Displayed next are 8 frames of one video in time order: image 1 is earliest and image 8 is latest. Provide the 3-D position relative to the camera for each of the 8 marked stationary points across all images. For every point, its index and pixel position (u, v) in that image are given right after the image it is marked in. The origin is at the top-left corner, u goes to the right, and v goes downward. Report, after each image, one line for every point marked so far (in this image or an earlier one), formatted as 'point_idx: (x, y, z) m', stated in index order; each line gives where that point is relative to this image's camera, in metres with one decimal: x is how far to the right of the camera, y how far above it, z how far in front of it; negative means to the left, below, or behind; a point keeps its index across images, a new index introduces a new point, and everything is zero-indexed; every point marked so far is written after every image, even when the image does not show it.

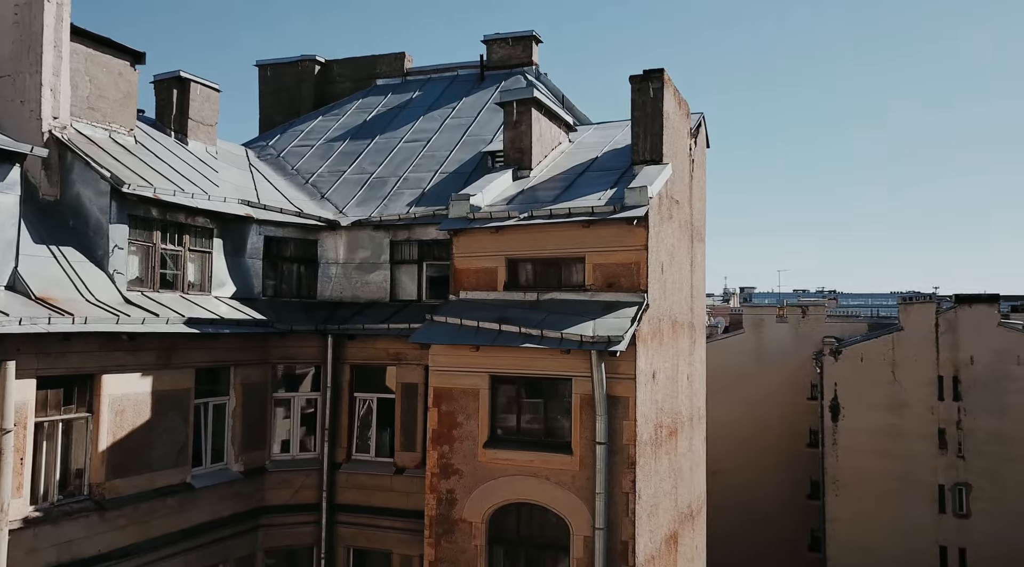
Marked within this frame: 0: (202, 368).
0: (-5.8, -1.6, +17.5) m
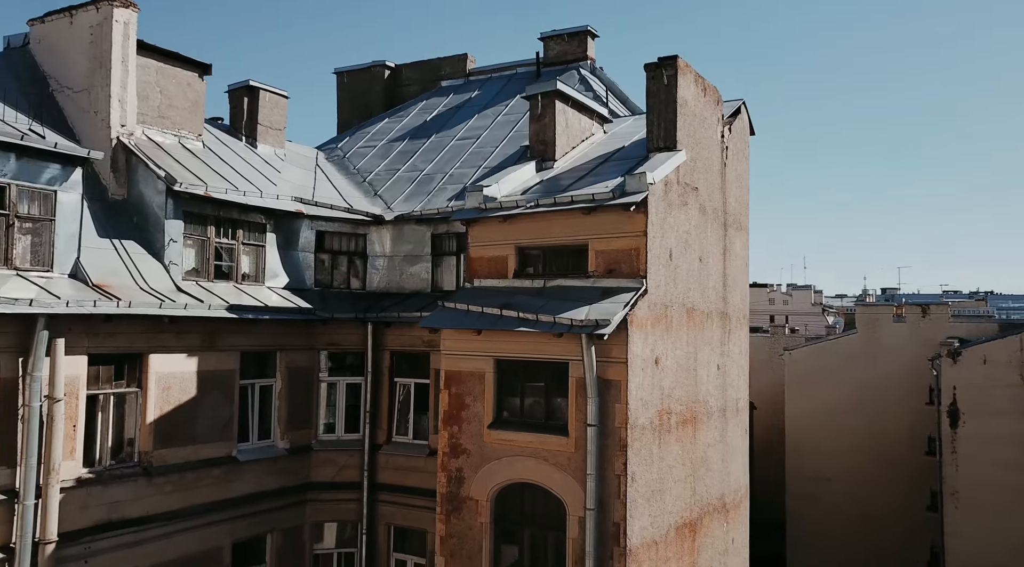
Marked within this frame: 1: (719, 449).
0: (-5.4, -1.4, +19.0) m
1: (+4.3, -3.5, +19.8) m
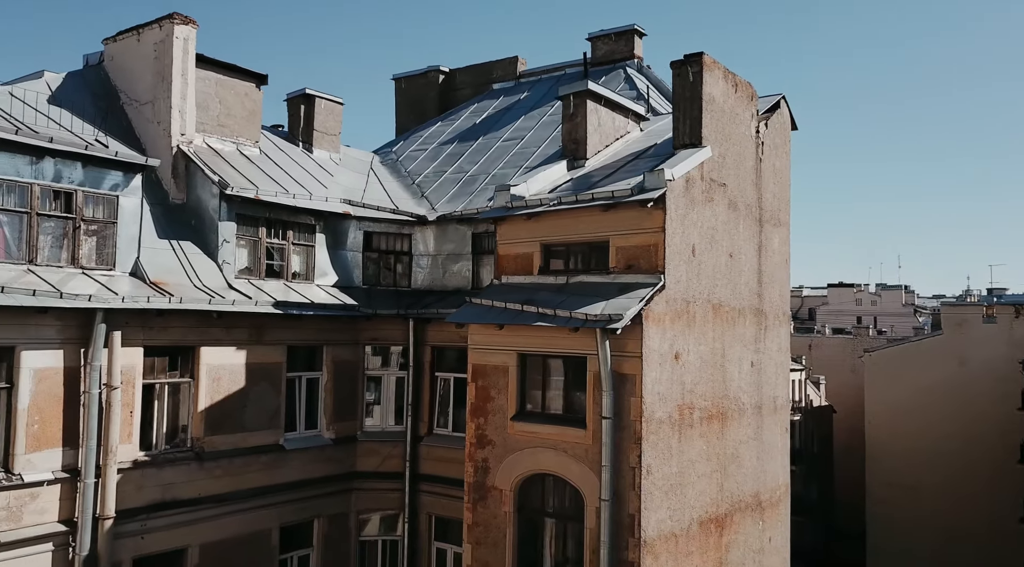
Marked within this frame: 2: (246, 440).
0: (-4.7, -1.3, +20.1) m
1: (+5.0, -3.5, +19.8) m
2: (-5.4, -3.2, +19.1) m
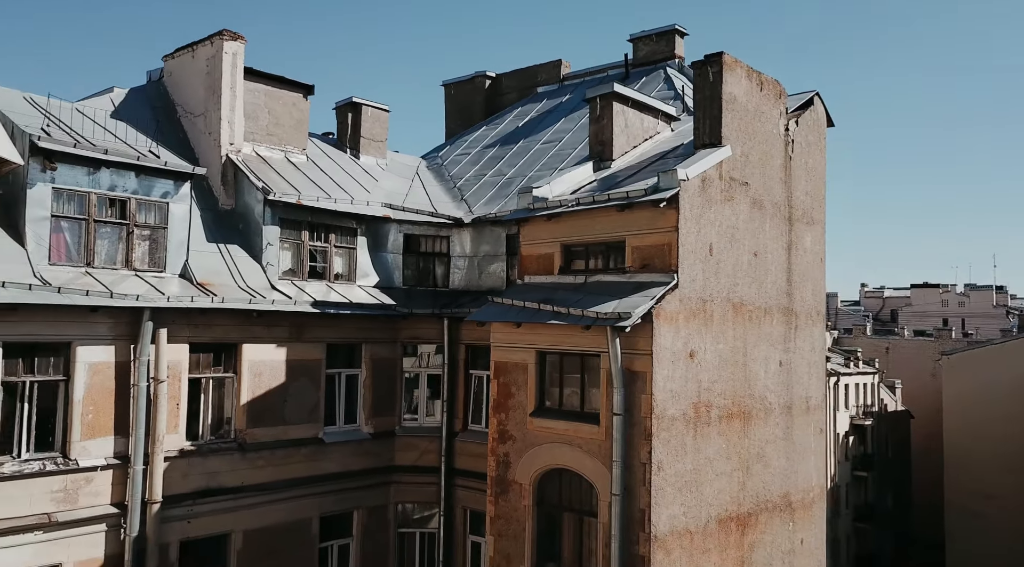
0: (-4.0, -1.3, +21.0) m
1: (+5.6, -3.4, +19.7) m
2: (-4.8, -3.2, +20.1) m
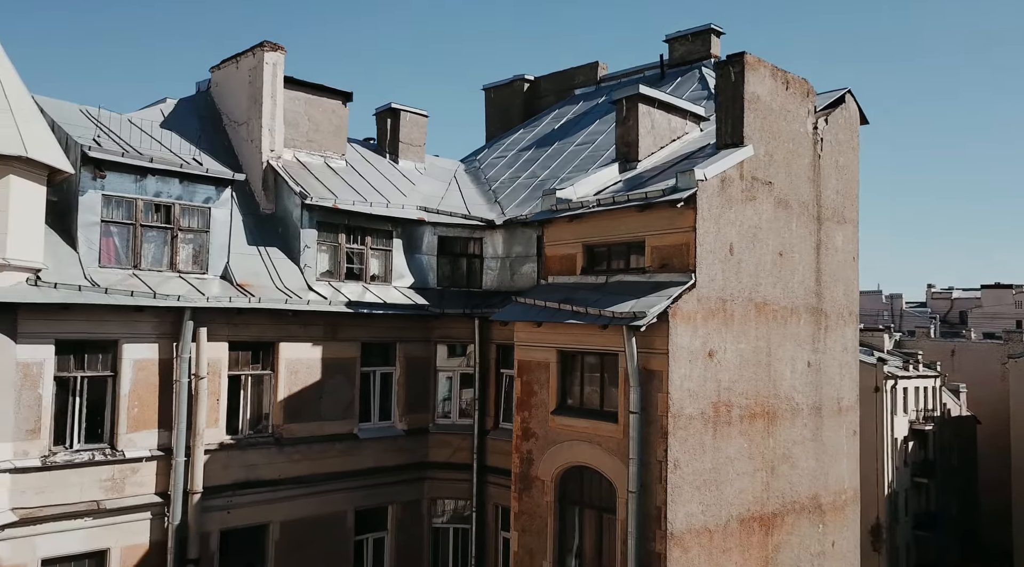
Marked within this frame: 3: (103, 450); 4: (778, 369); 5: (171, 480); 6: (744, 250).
0: (-3.3, -1.4, +21.6) m
1: (+6.2, -3.4, +19.6) m
2: (-4.2, -3.2, +20.8) m
3: (-7.8, -3.2, +18.0) m
4: (+5.4, -1.7, +18.8) m
5: (-6.7, -3.9, +18.6) m
6: (+4.4, +0.6, +17.9) m
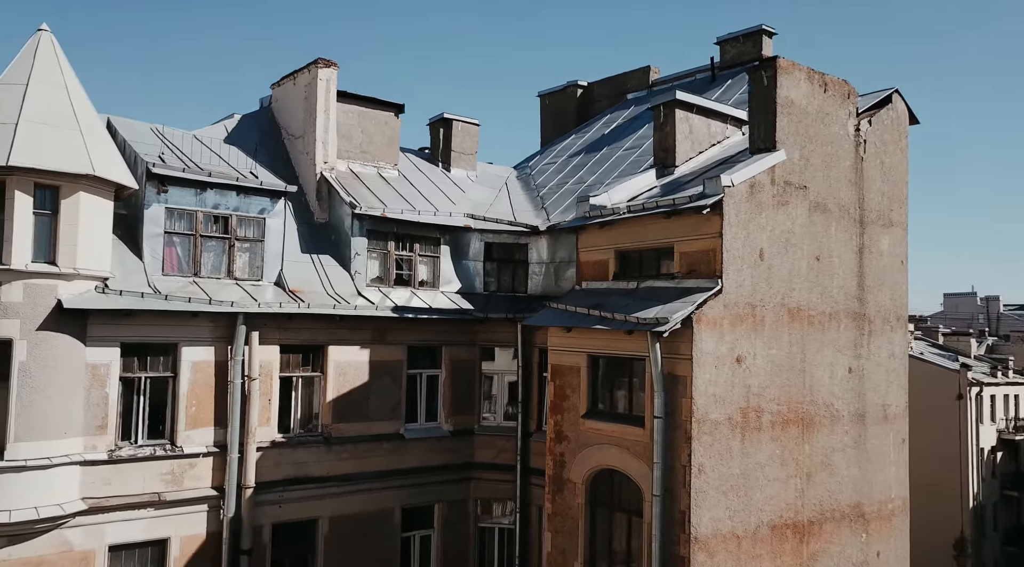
0: (-2.3, -1.5, +22.3) m
1: (+6.9, -3.5, +19.3) m
2: (-3.3, -3.4, +21.6) m
3: (-7.1, -3.3, +19.2) m
4: (+6.0, -1.8, +18.7) m
5: (-6.0, -4.0, +19.6) m
6: (+5.0, +0.5, +17.8) m
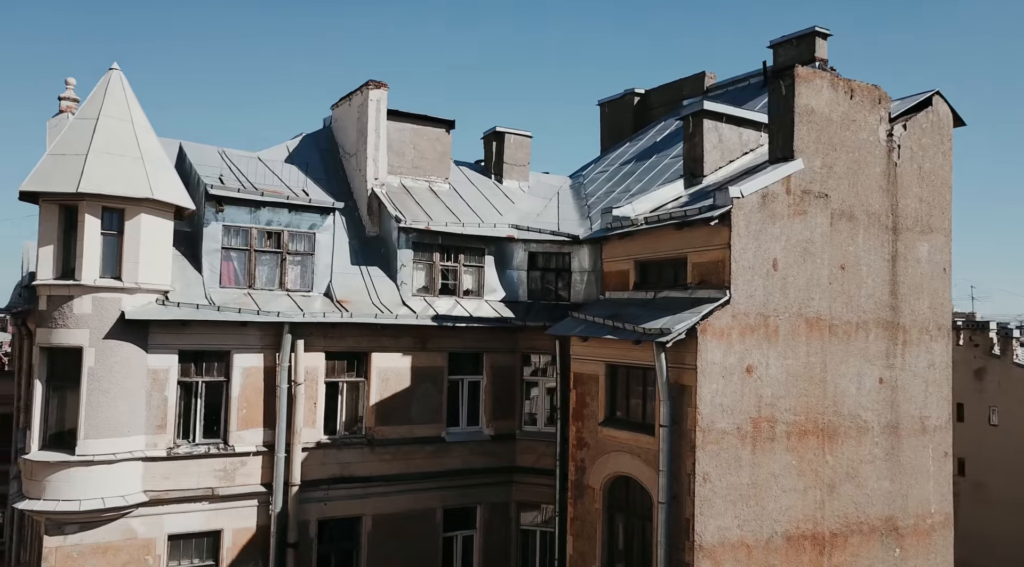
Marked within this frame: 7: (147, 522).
0: (-1.4, -1.7, +23.2) m
1: (+7.4, -3.7, +19.0) m
2: (-2.4, -3.6, +22.6) m
3: (-6.5, -3.6, +20.8) m
4: (+6.4, -2.0, +18.4) m
5: (-5.3, -4.3, +21.0) m
6: (+5.3, +0.3, +17.7) m
7: (-7.7, -5.0, +19.8) m
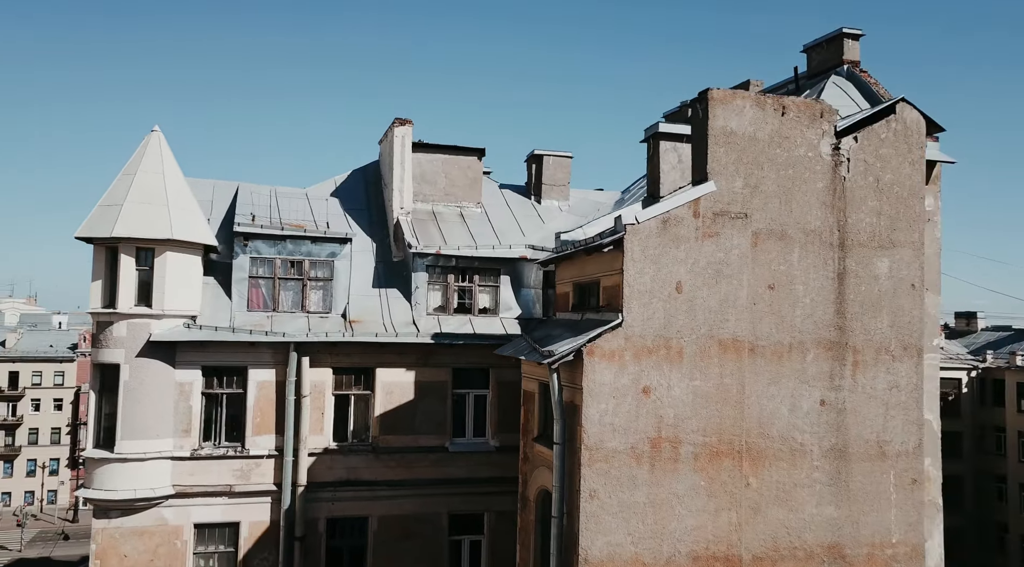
0: (-1.3, -2.3, +24.9) m
1: (+6.0, -4.1, +18.4) m
2: (-2.4, -4.1, +24.6) m
3: (-6.9, -4.2, +24.0) m
4: (+4.9, -2.4, +18.2) m
5: (-5.7, -4.9, +23.9) m
6: (+3.6, -0.1, +17.8) m
7: (-8.3, -5.7, +23.3) m
